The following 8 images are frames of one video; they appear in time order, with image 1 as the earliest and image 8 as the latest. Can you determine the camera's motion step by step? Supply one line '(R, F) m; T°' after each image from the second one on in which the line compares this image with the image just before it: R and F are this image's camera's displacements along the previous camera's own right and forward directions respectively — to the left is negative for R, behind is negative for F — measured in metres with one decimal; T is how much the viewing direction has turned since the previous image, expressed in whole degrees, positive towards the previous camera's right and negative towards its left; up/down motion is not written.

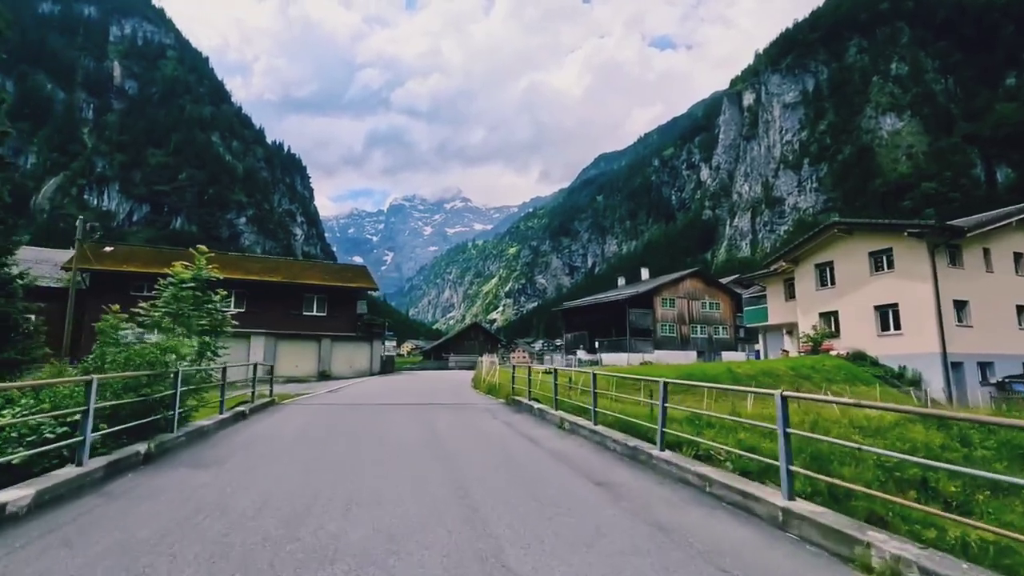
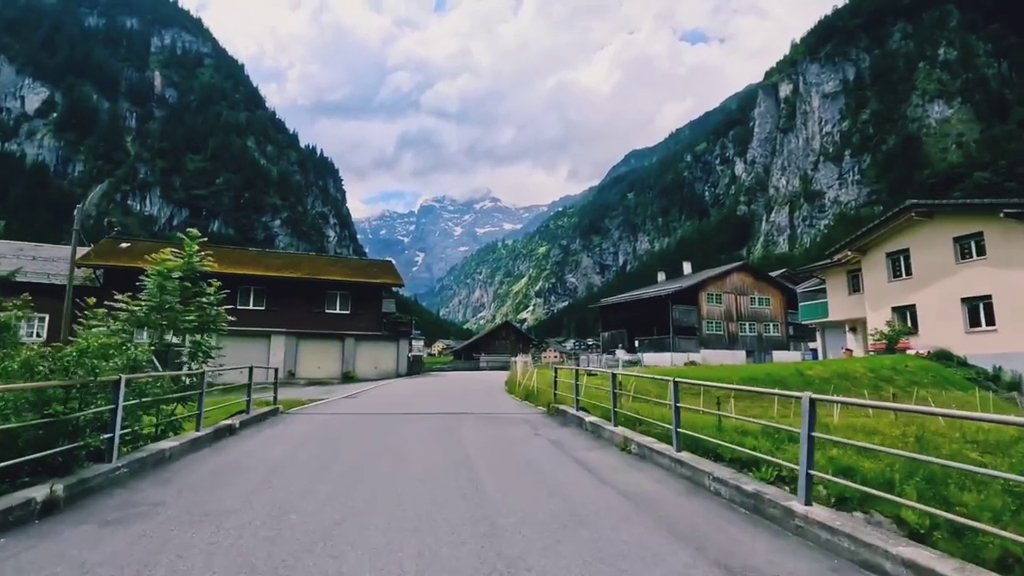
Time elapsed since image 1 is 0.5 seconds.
(-0.1, +0.8) m; -3°
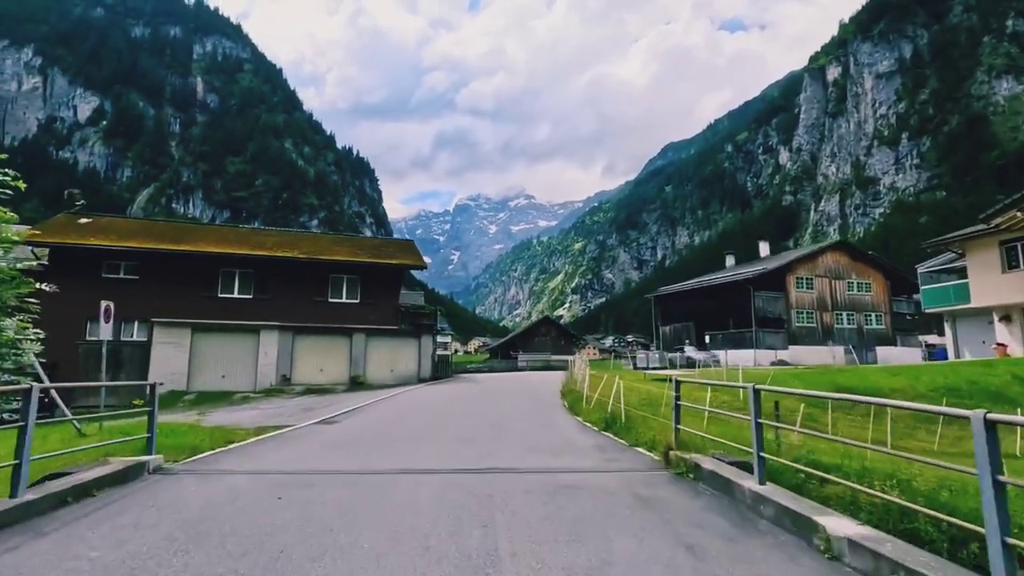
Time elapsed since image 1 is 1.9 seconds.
(-0.2, +2.0) m; -4°
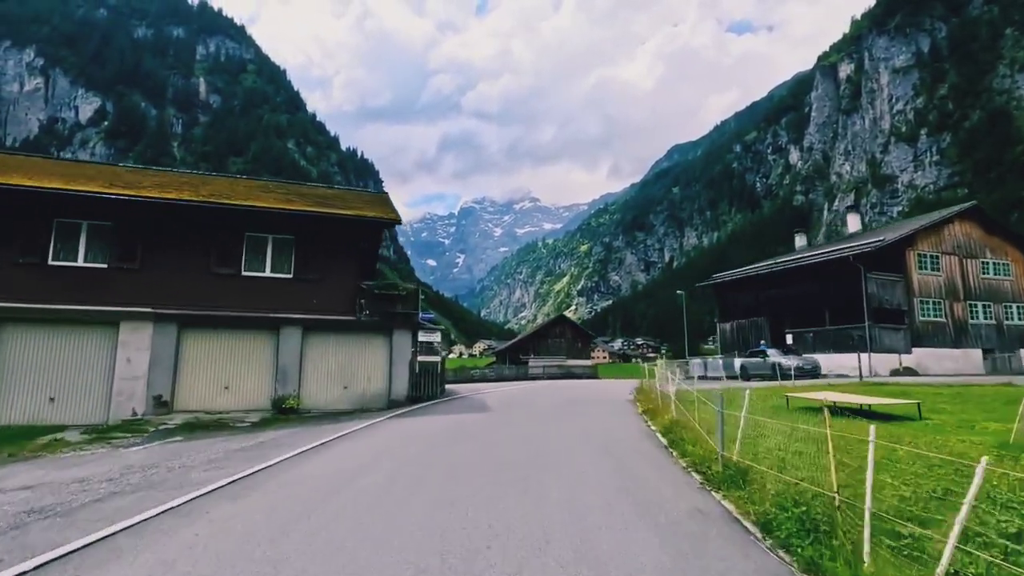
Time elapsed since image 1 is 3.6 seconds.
(-0.2, +2.9) m; -1°
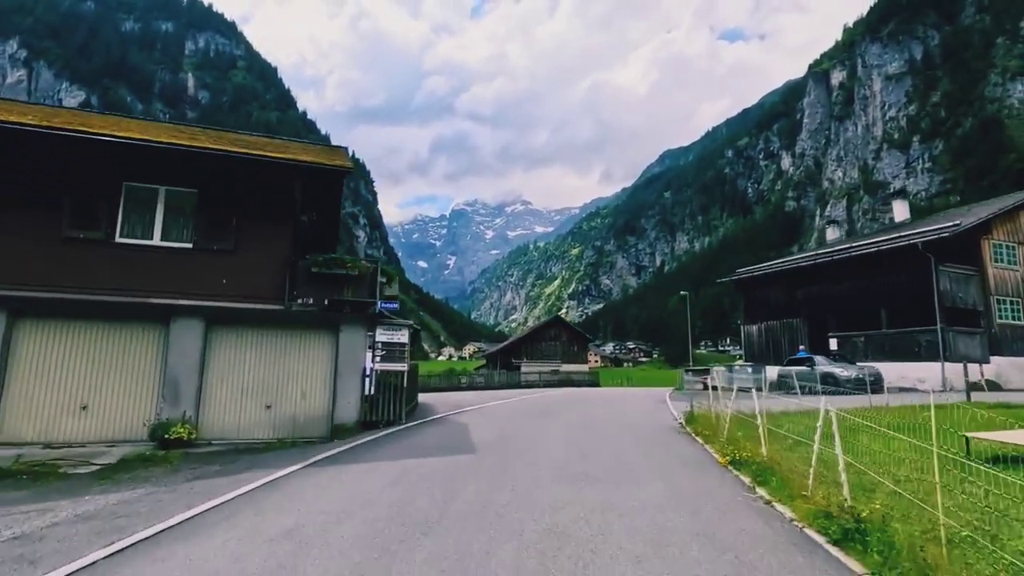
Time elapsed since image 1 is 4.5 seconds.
(0.0, +1.4) m; +1°
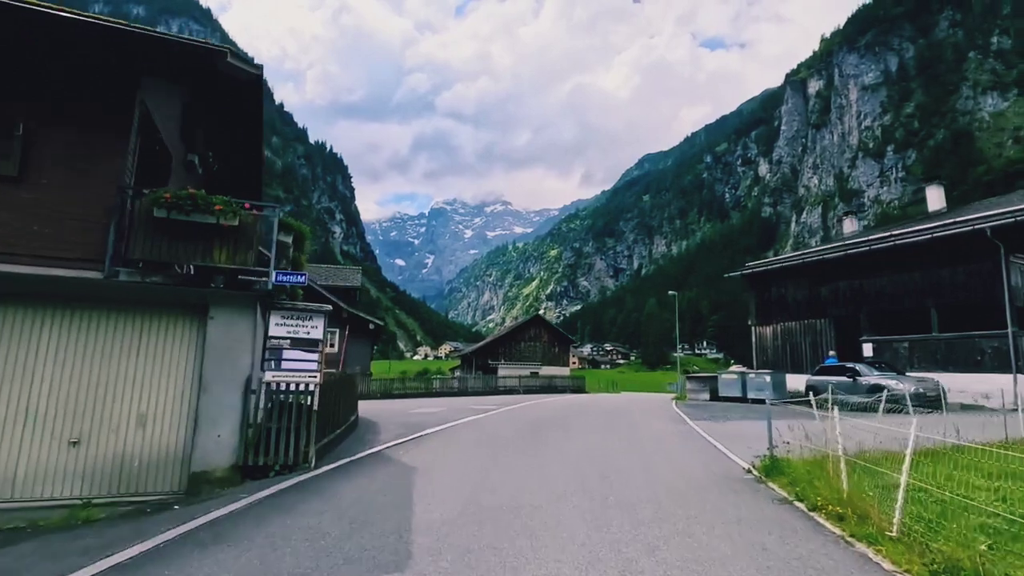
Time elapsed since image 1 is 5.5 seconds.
(0.0, +1.3) m; +2°
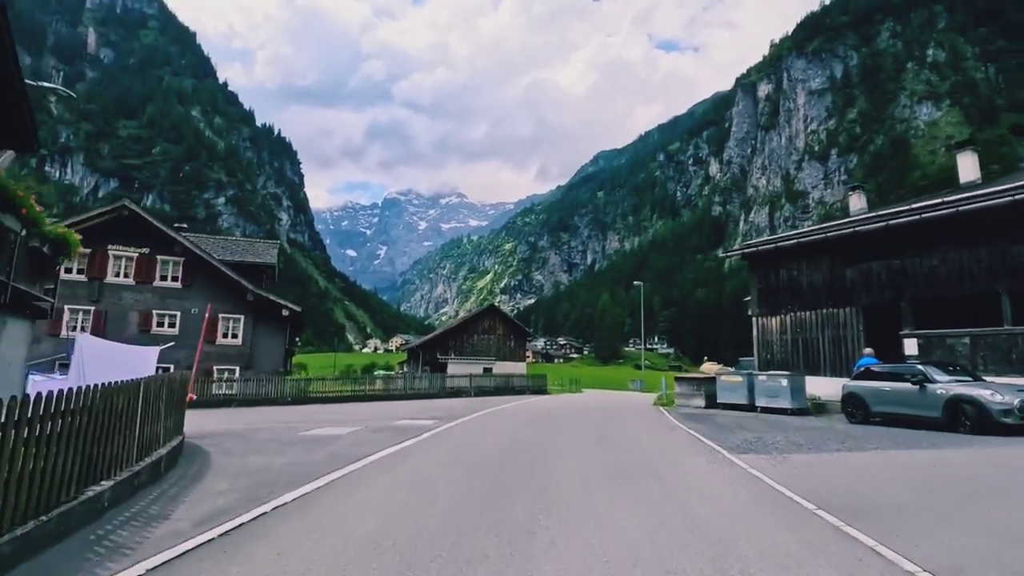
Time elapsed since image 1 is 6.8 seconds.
(0.0, +1.6) m; +5°
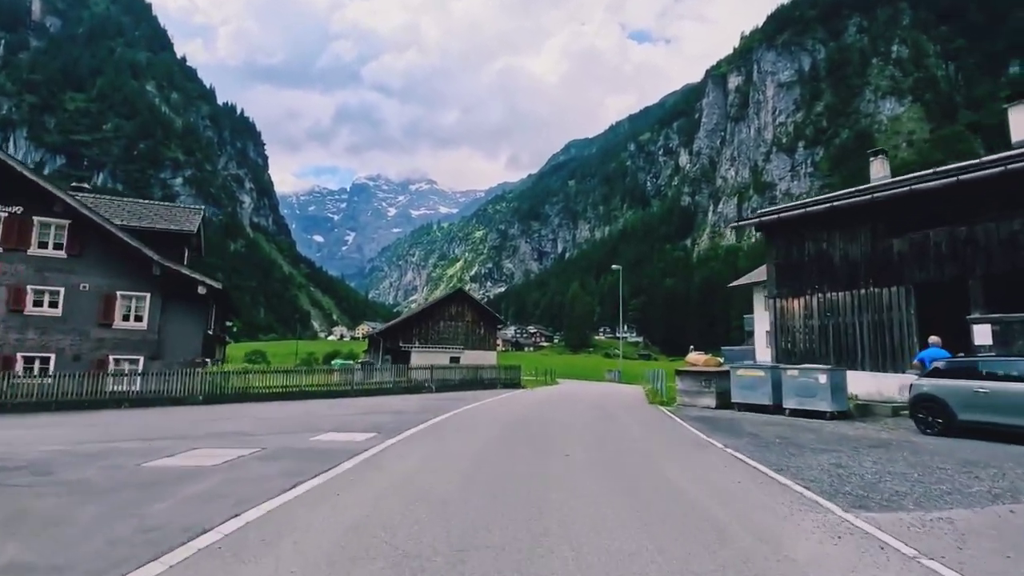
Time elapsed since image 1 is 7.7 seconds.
(0.0, +1.2) m; +3°
